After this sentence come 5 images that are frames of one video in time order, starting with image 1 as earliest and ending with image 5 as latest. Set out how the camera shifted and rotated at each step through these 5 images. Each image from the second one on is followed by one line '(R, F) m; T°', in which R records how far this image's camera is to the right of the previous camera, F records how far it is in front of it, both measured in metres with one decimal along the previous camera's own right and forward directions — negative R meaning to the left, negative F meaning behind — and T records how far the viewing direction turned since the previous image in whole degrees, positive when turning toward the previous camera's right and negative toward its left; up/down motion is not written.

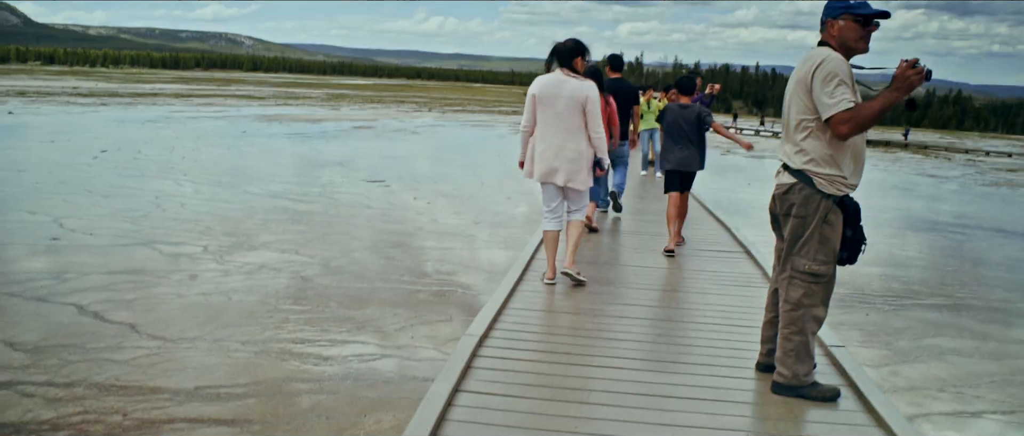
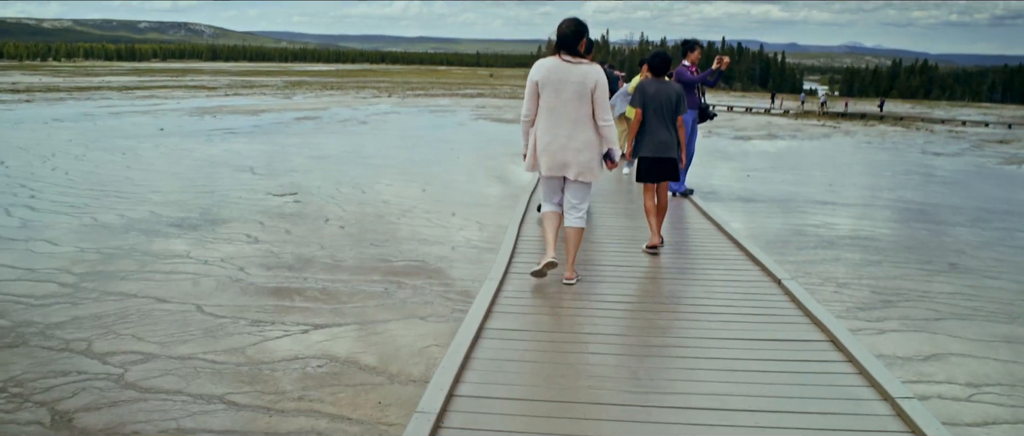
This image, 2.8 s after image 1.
(+0.4, +3.5) m; +2°
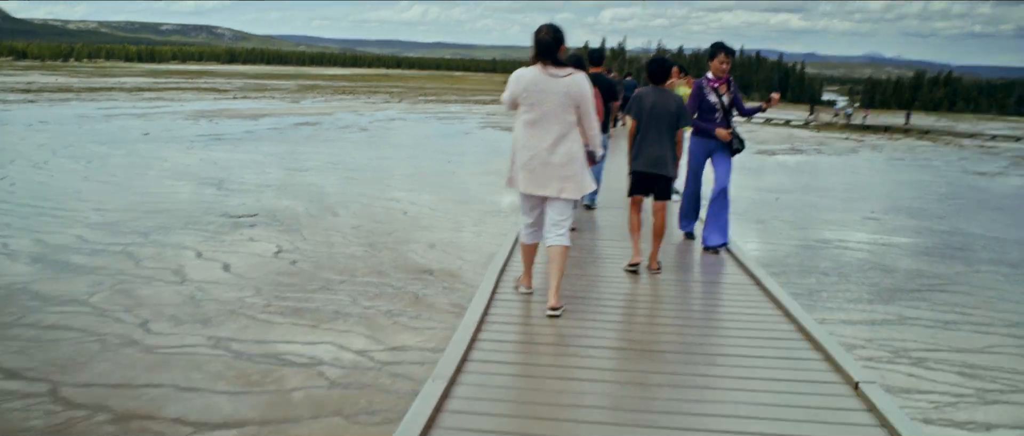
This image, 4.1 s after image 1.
(+0.3, +1.8) m; -1°
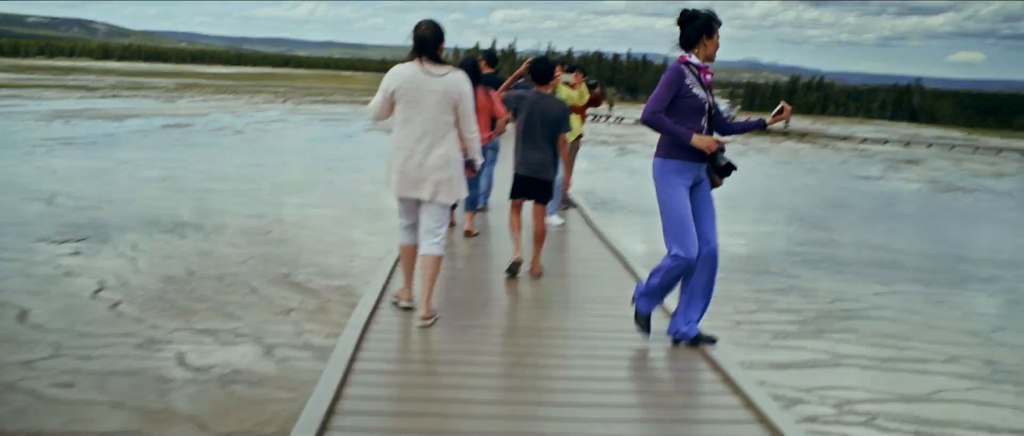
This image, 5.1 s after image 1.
(+0.2, +1.3) m; +7°
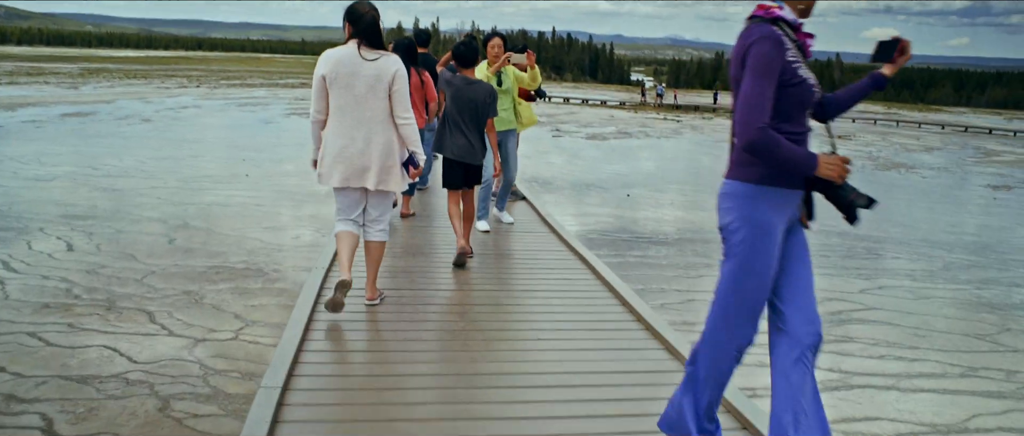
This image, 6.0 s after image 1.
(-0.1, +1.1) m; +5°
